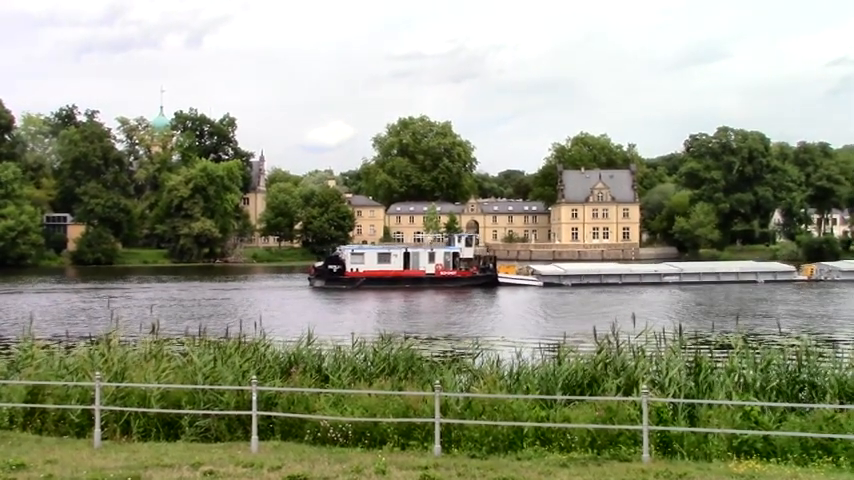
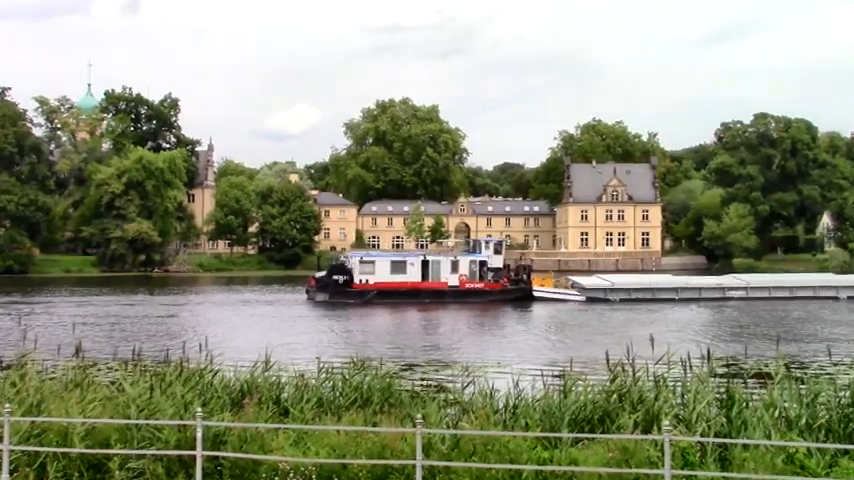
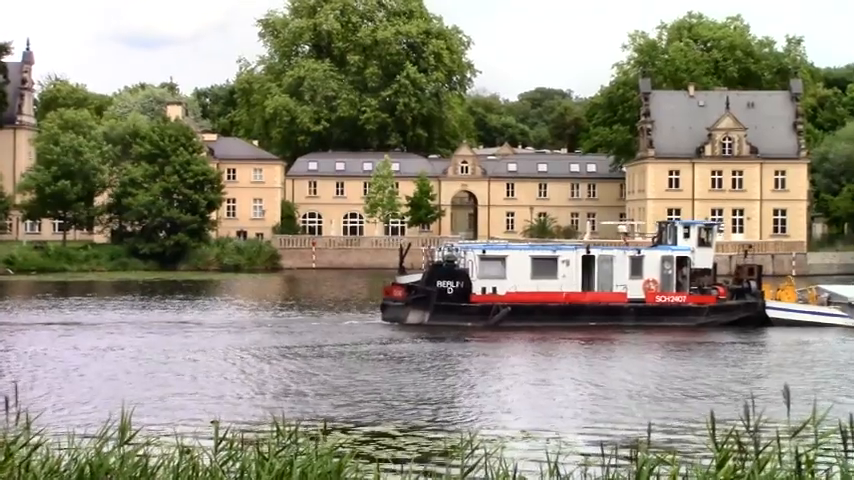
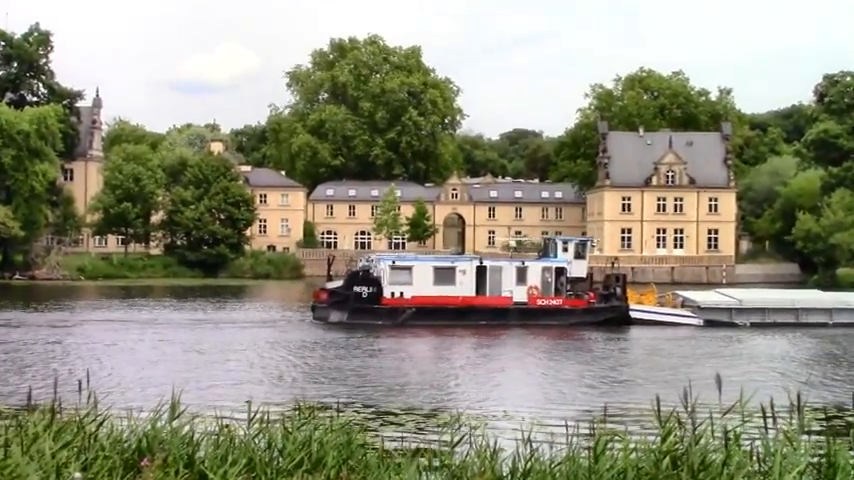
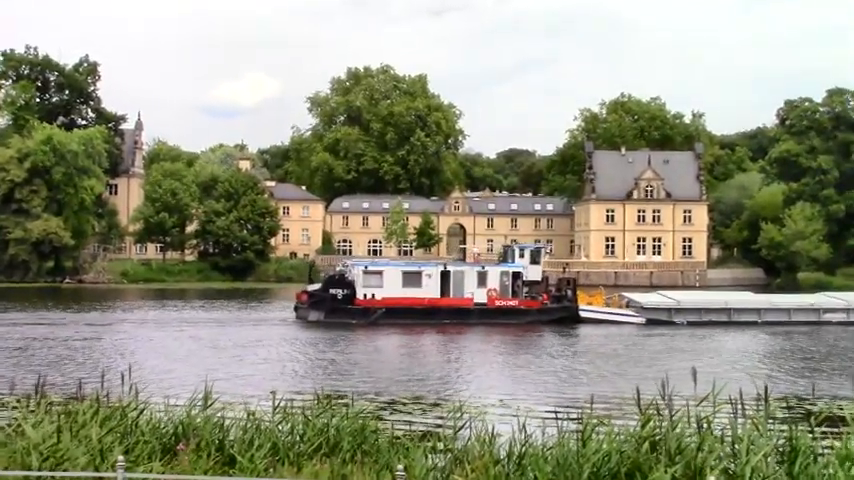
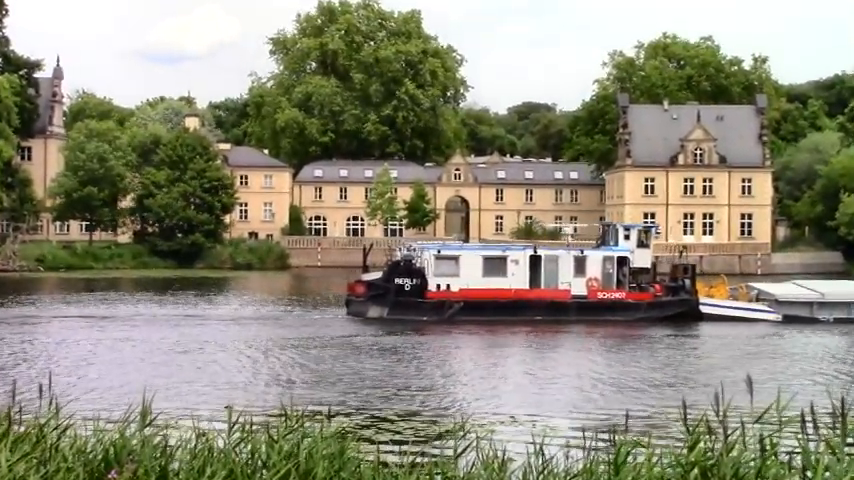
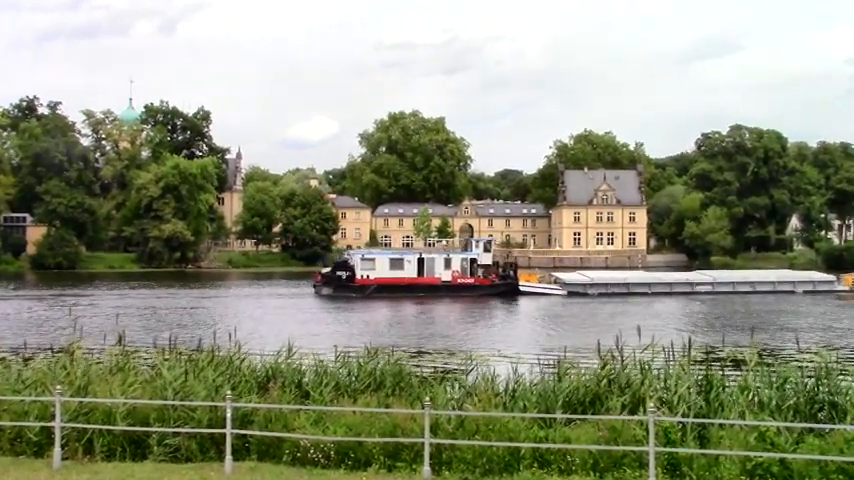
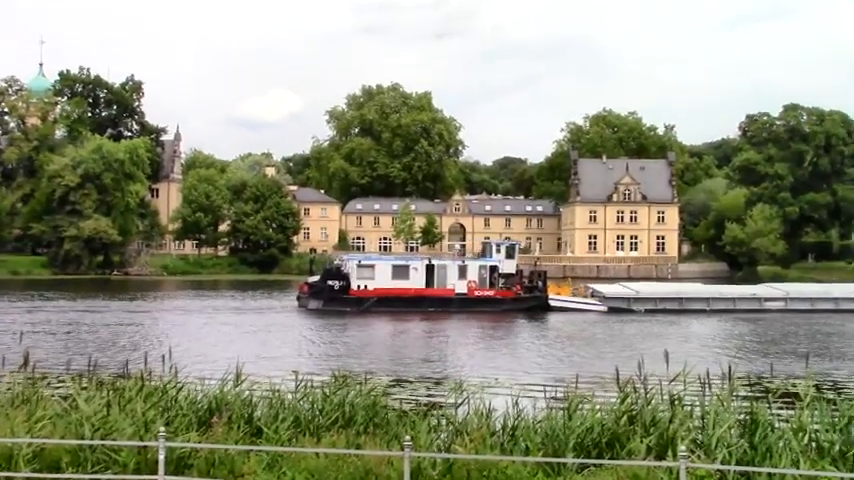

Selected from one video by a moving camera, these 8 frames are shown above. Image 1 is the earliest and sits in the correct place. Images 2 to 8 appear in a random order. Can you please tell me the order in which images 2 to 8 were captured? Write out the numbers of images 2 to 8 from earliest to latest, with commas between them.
7, 2, 8, 5, 4, 6, 3
